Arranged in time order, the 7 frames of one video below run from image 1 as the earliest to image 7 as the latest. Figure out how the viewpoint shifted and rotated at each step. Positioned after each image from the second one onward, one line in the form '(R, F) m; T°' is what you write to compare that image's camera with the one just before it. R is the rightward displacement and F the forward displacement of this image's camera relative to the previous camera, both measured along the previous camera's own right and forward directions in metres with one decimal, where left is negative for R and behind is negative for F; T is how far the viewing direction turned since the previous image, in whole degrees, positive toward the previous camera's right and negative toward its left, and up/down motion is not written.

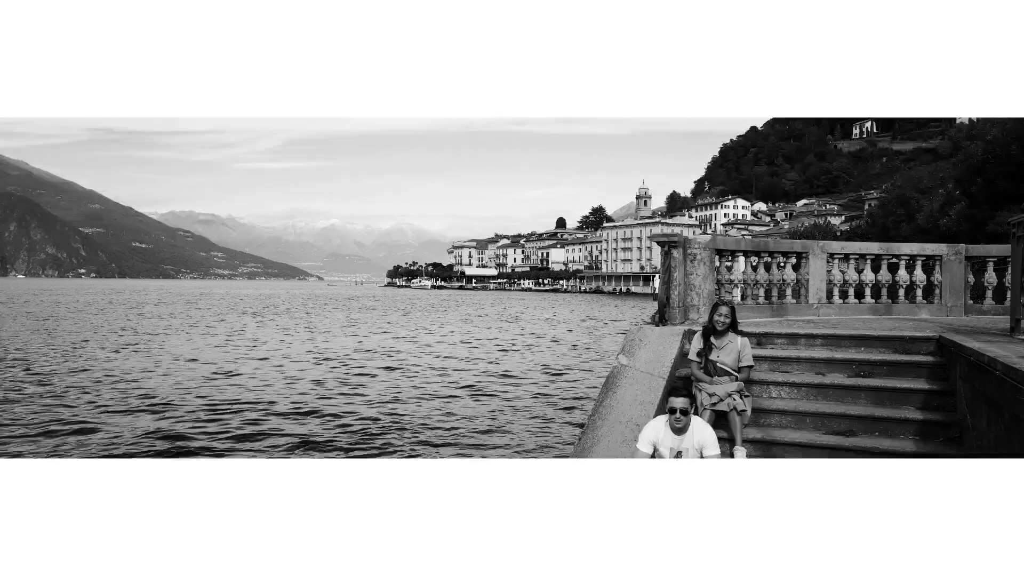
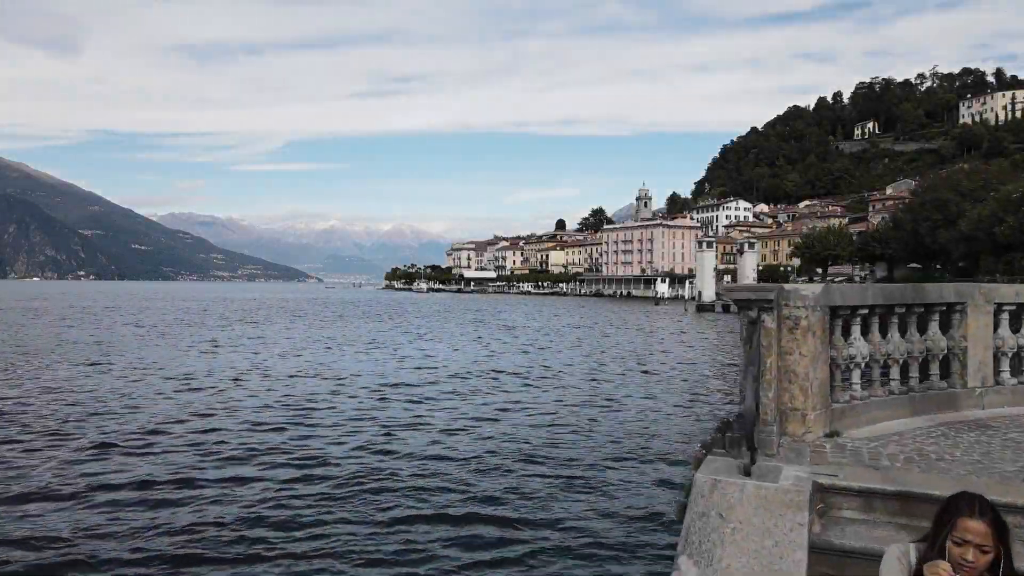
(+0.2, +2.4) m; 0°
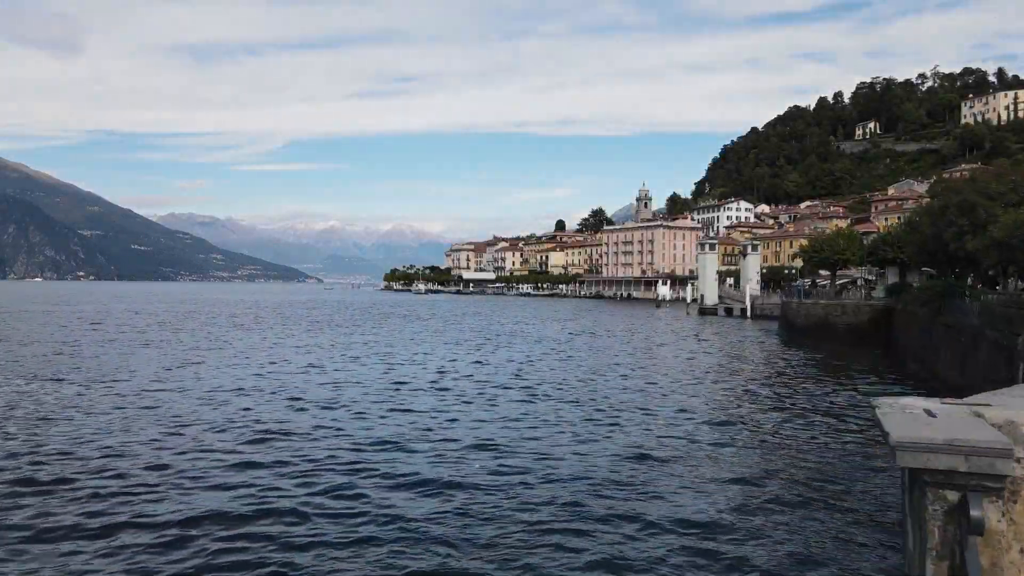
(+0.1, +1.4) m; 0°
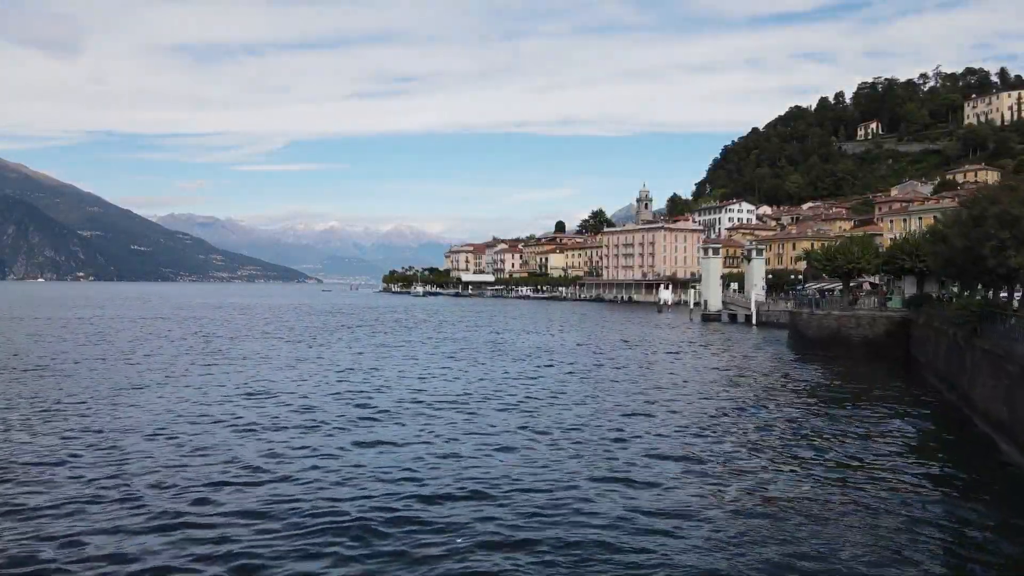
(+0.2, +2.0) m; 0°
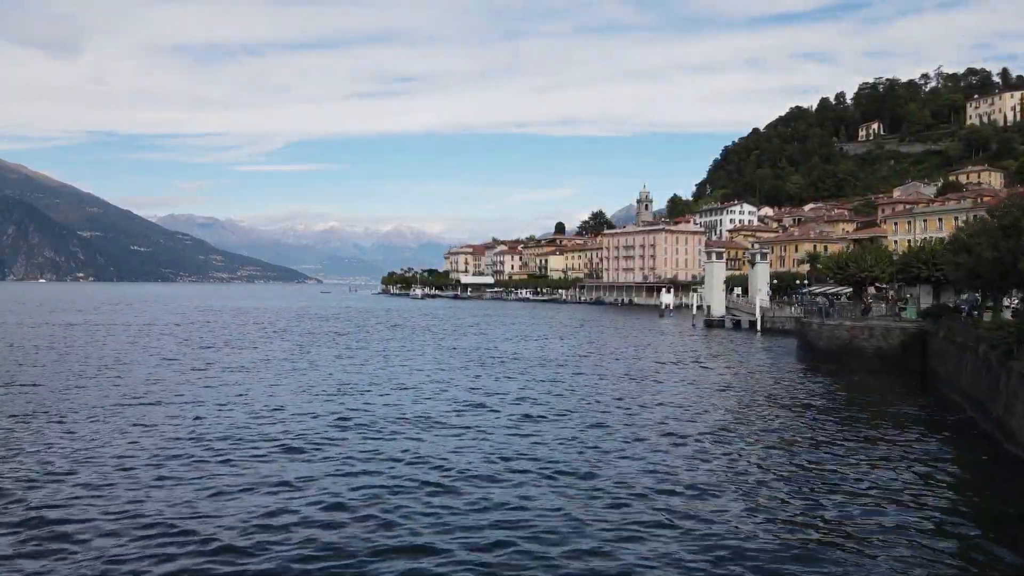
(+0.1, +1.5) m; 0°
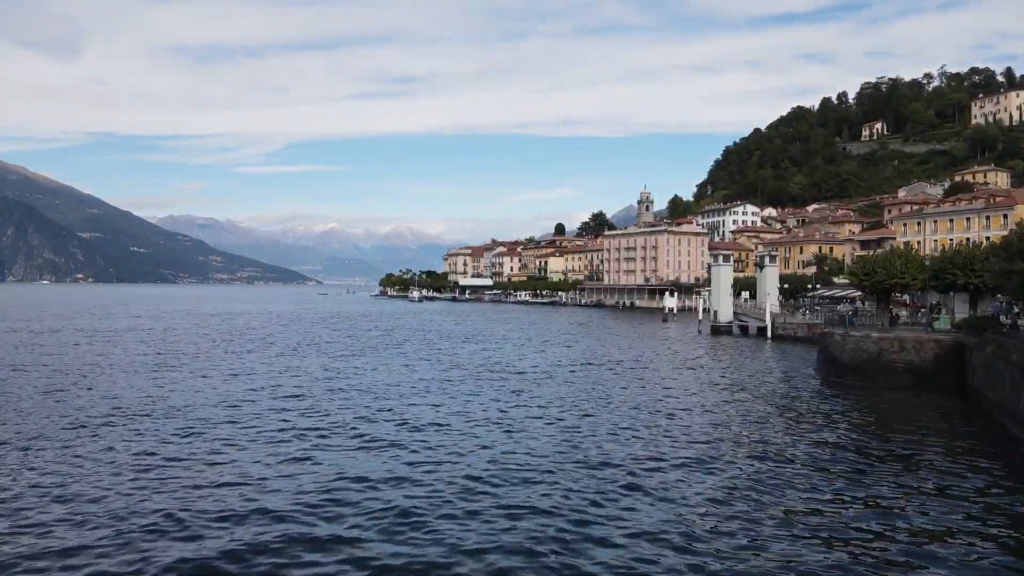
(+0.2, +3.1) m; 0°
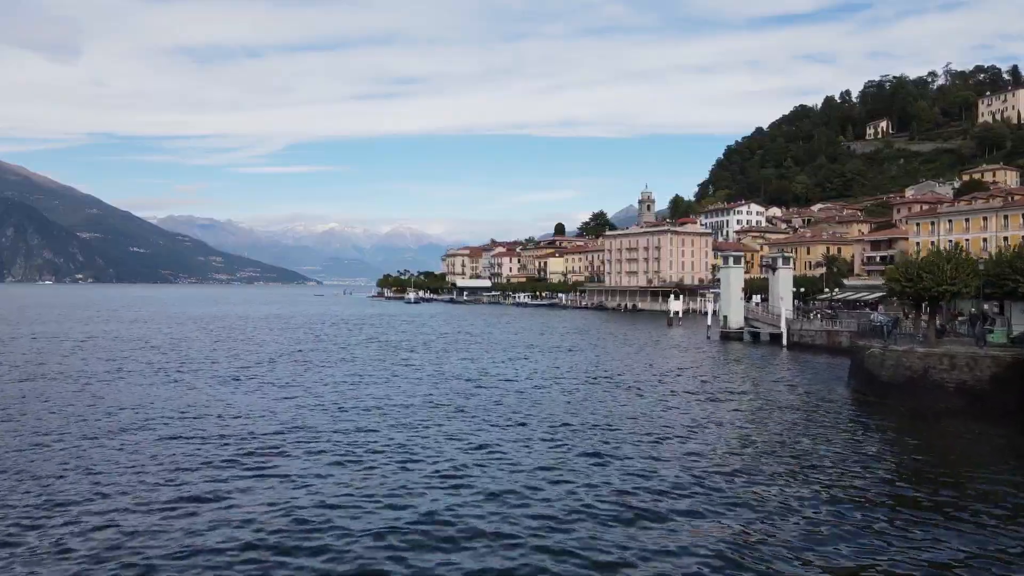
(+0.3, +4.1) m; 0°
